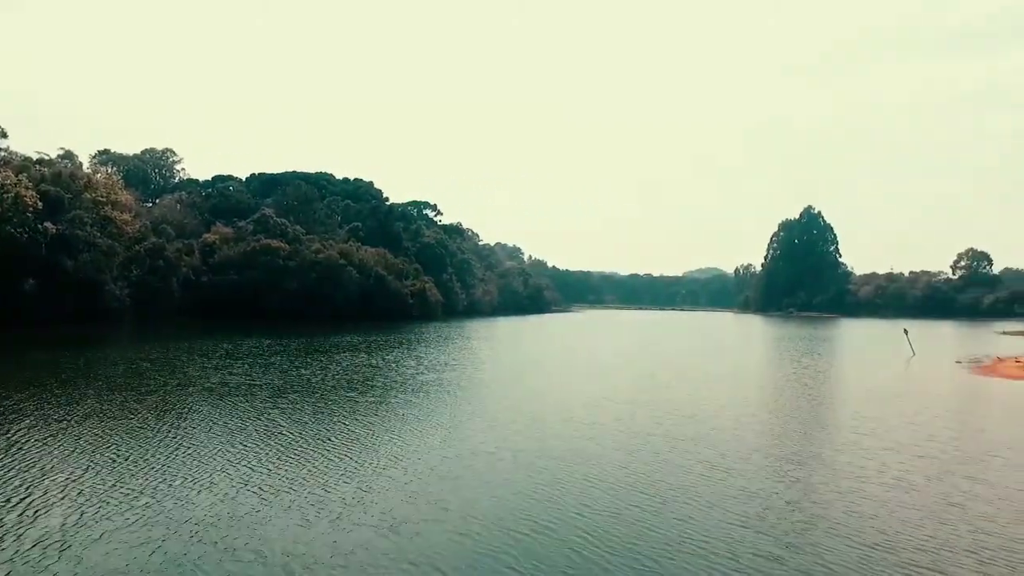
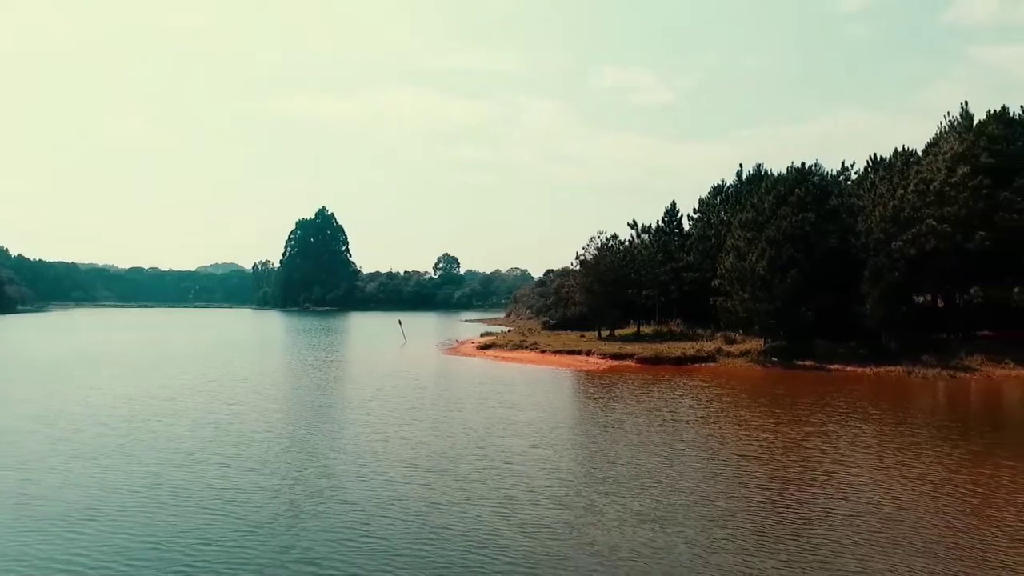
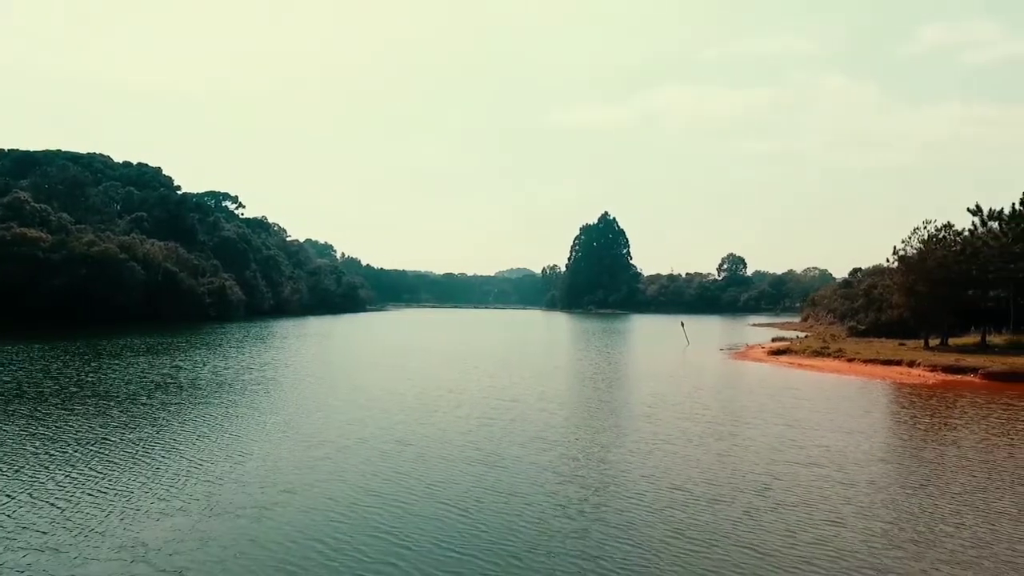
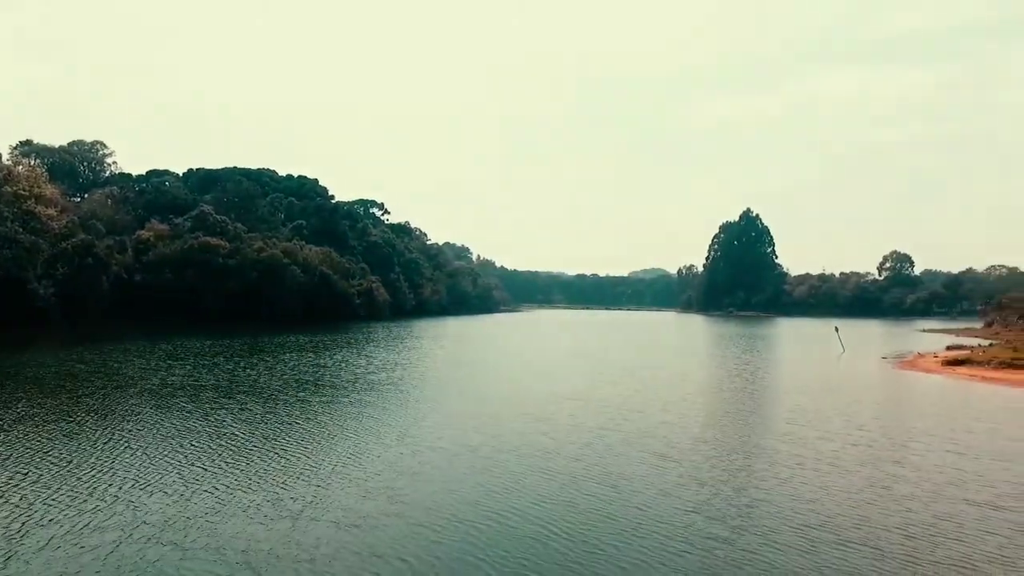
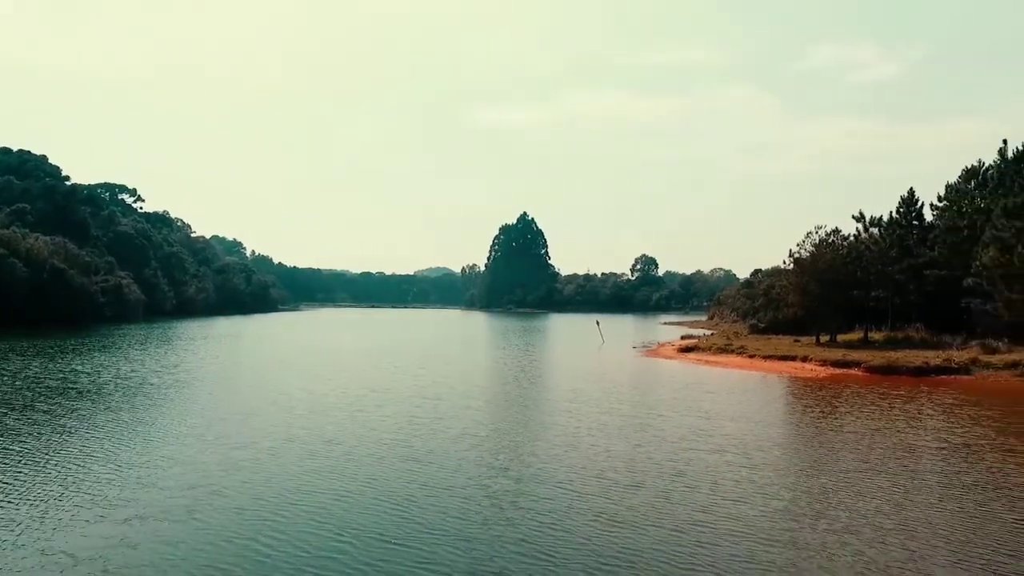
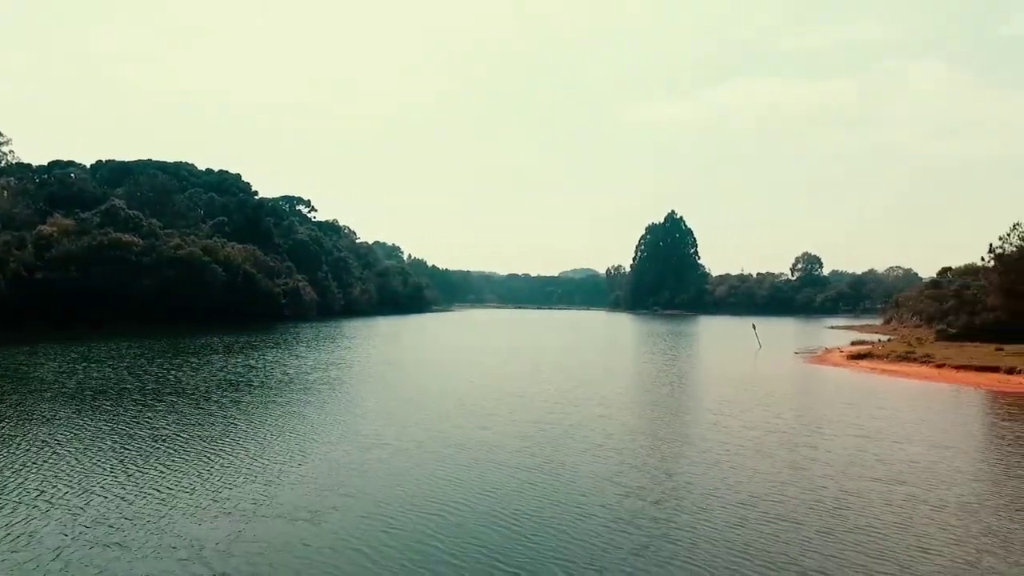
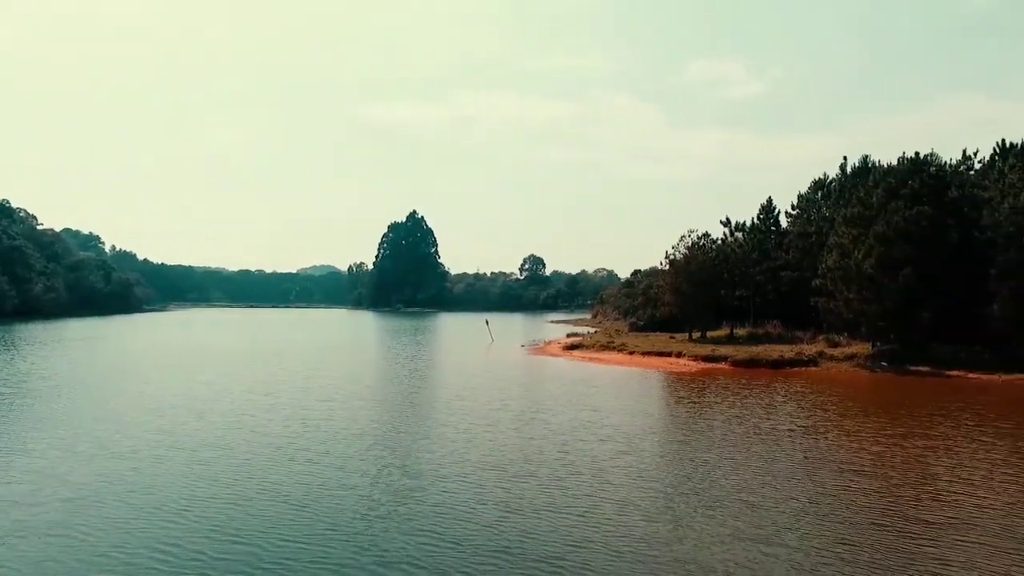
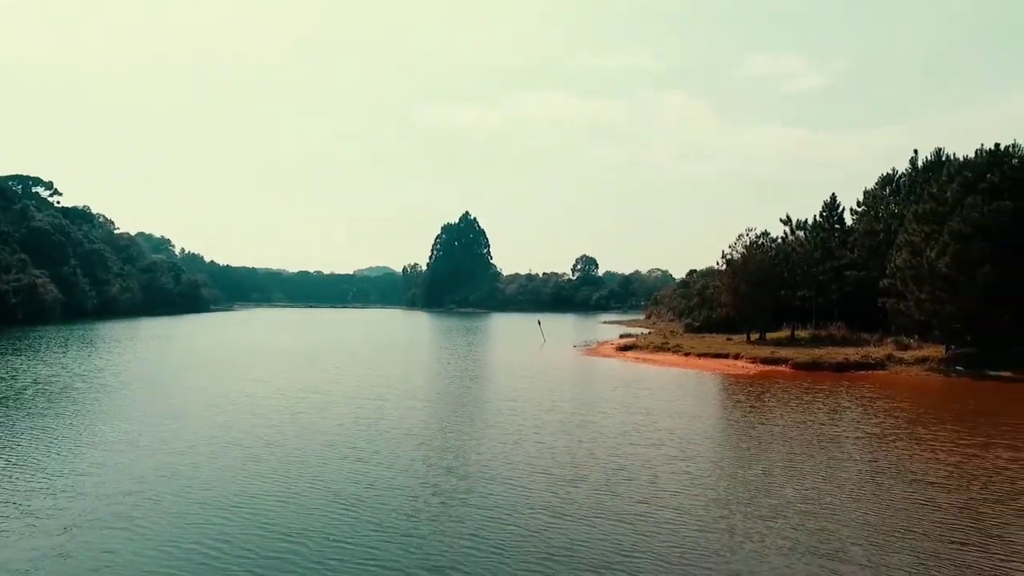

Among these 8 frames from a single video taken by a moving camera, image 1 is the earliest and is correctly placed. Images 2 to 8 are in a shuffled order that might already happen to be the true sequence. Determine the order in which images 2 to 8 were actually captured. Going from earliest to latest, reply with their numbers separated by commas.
4, 6, 3, 5, 8, 7, 2
